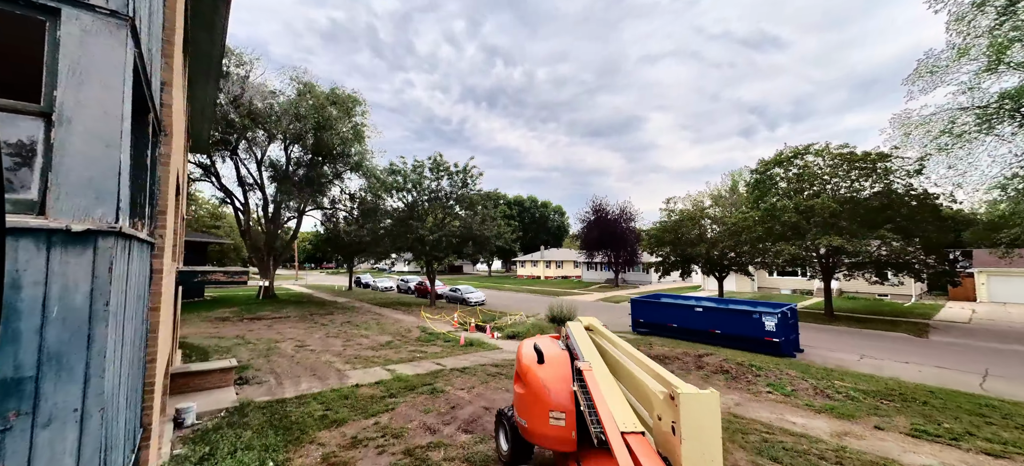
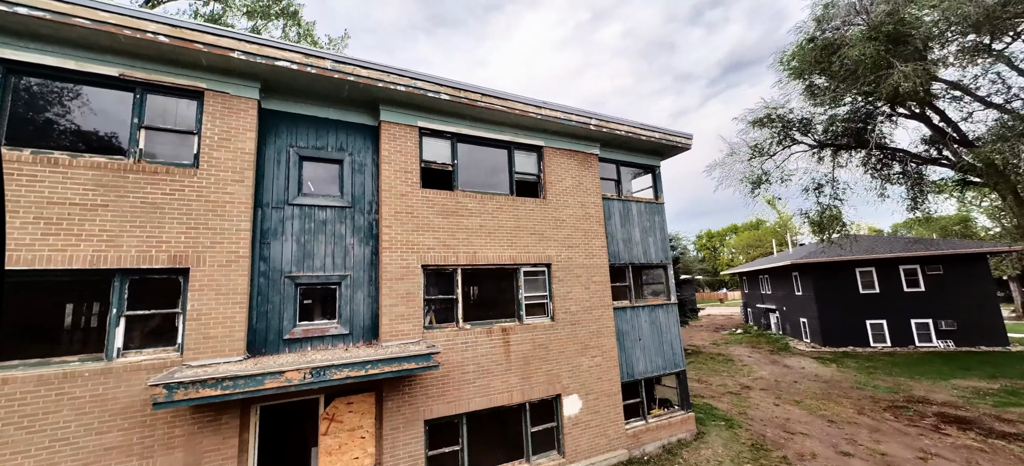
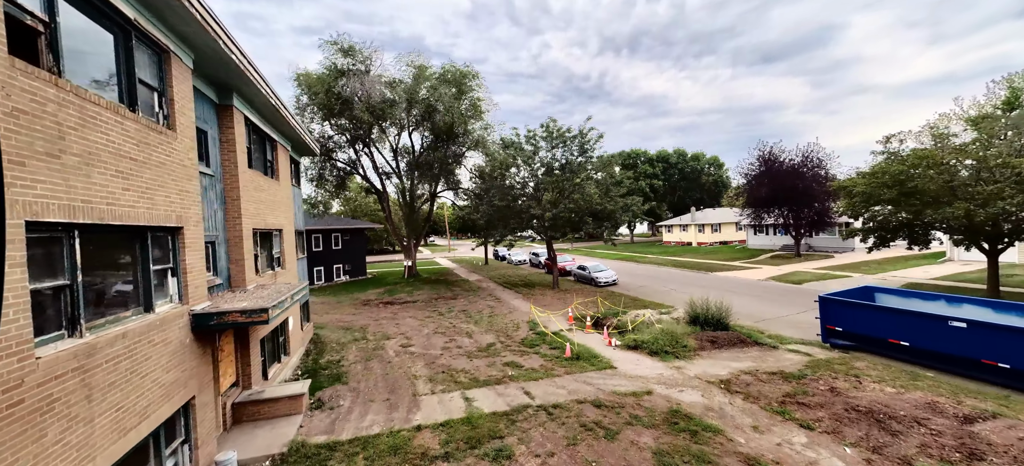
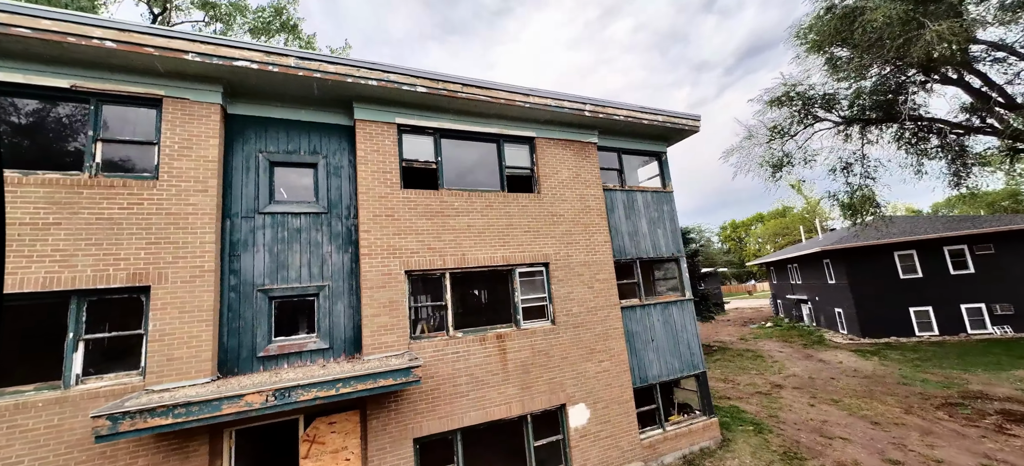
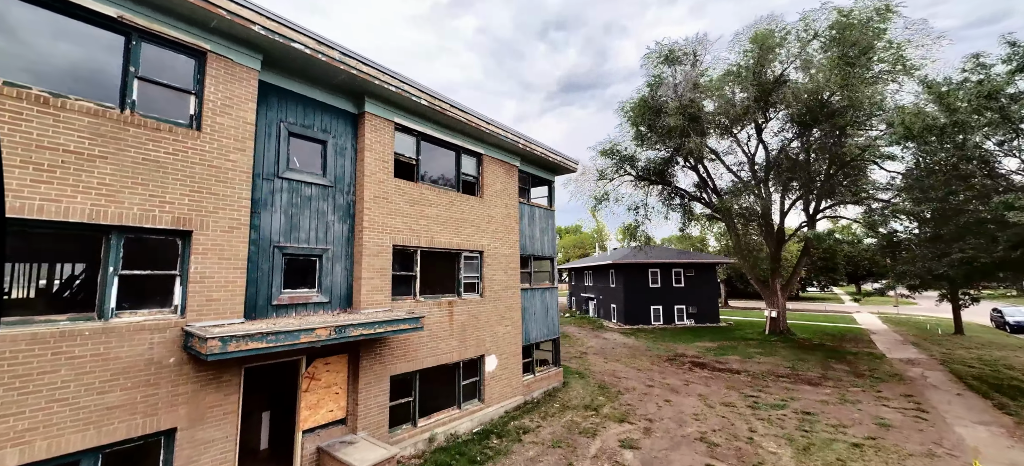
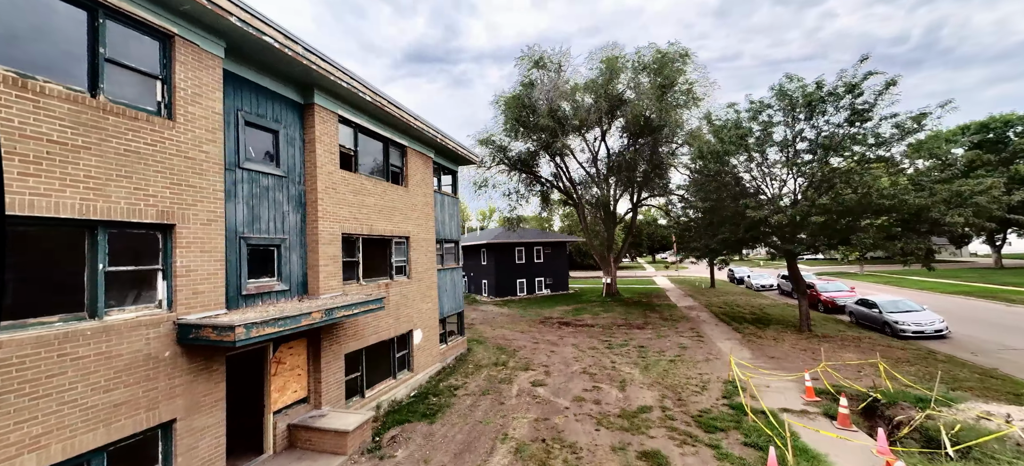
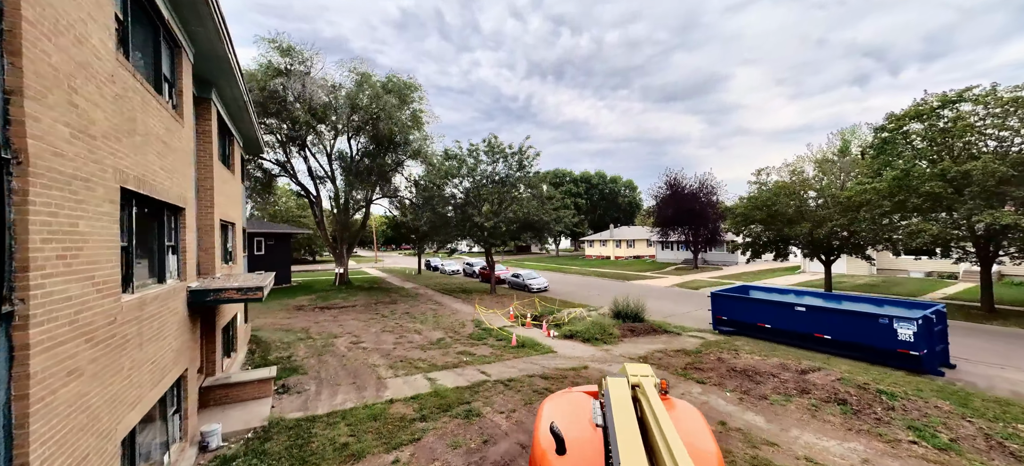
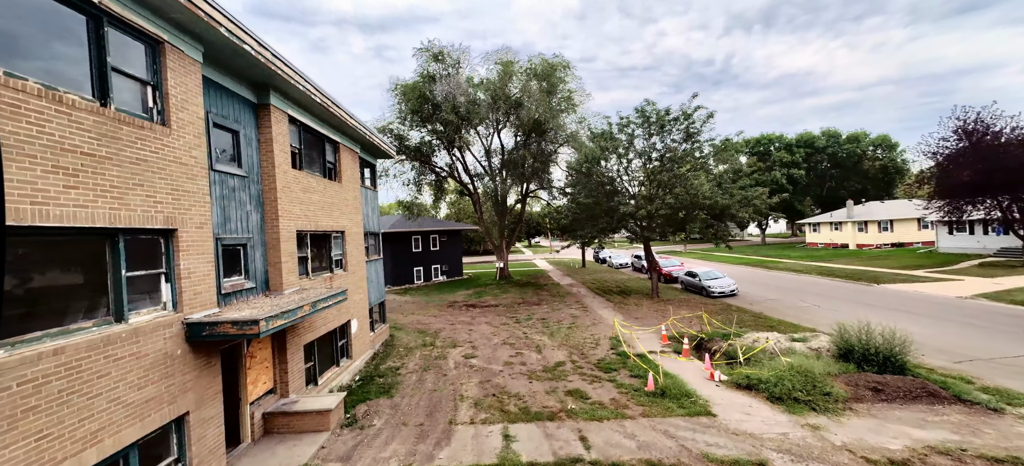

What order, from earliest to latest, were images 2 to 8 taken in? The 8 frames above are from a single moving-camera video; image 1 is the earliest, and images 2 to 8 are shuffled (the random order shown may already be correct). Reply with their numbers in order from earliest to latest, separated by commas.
7, 3, 8, 6, 5, 2, 4
